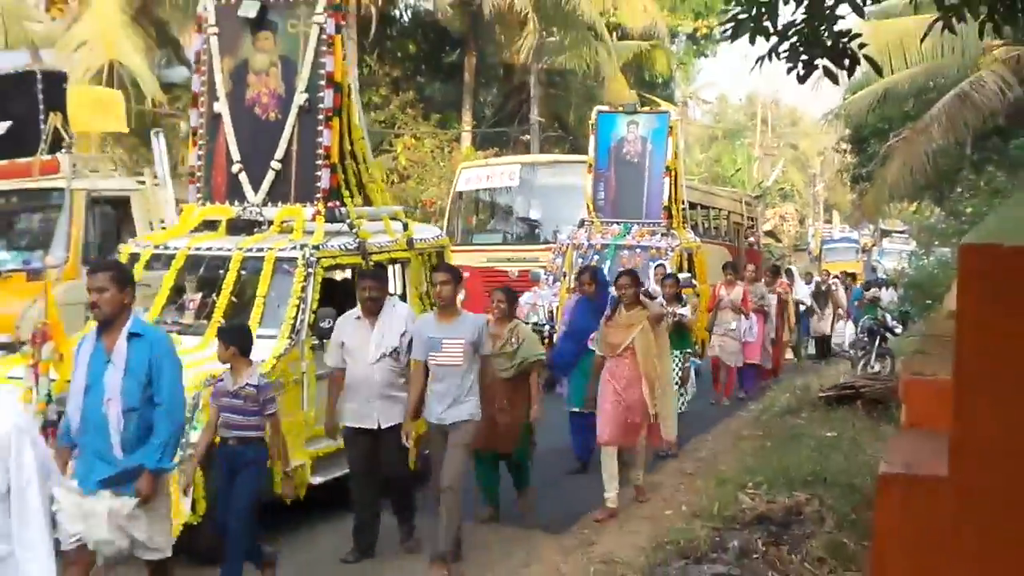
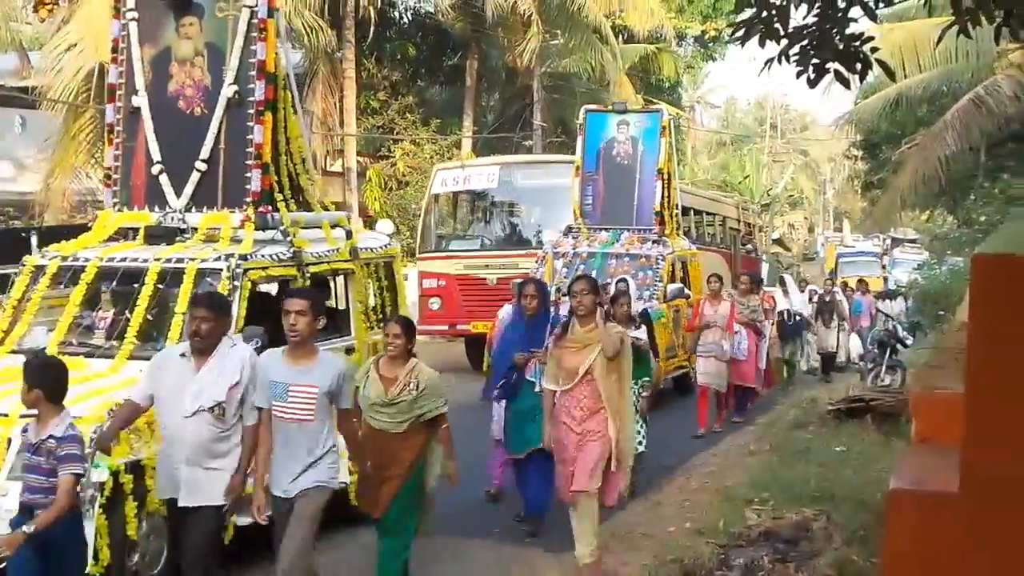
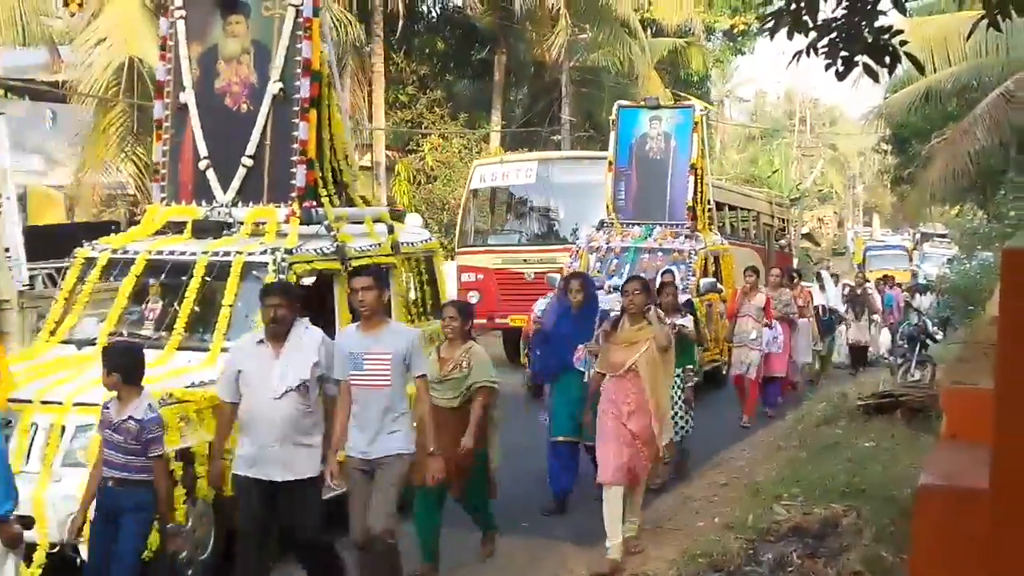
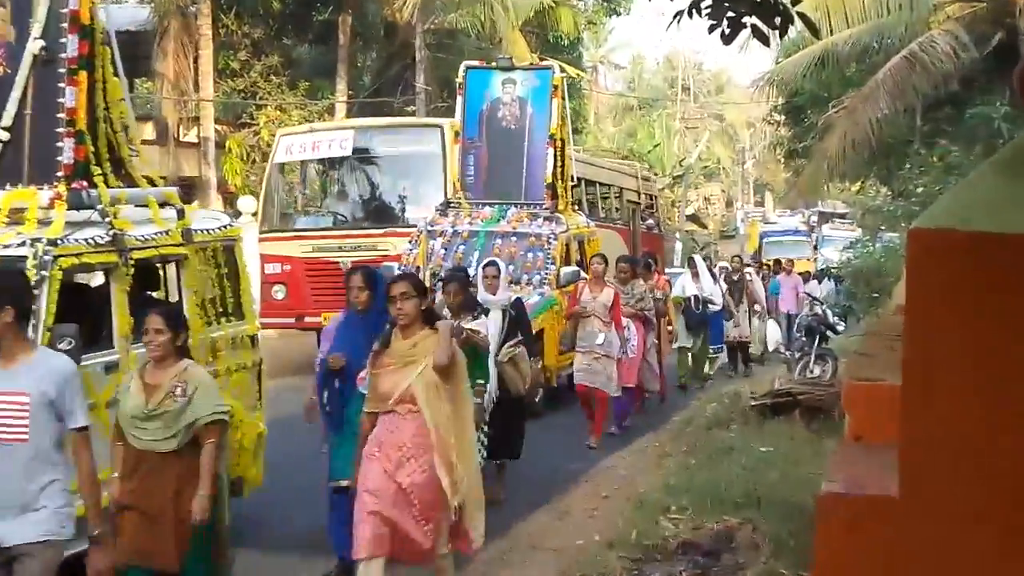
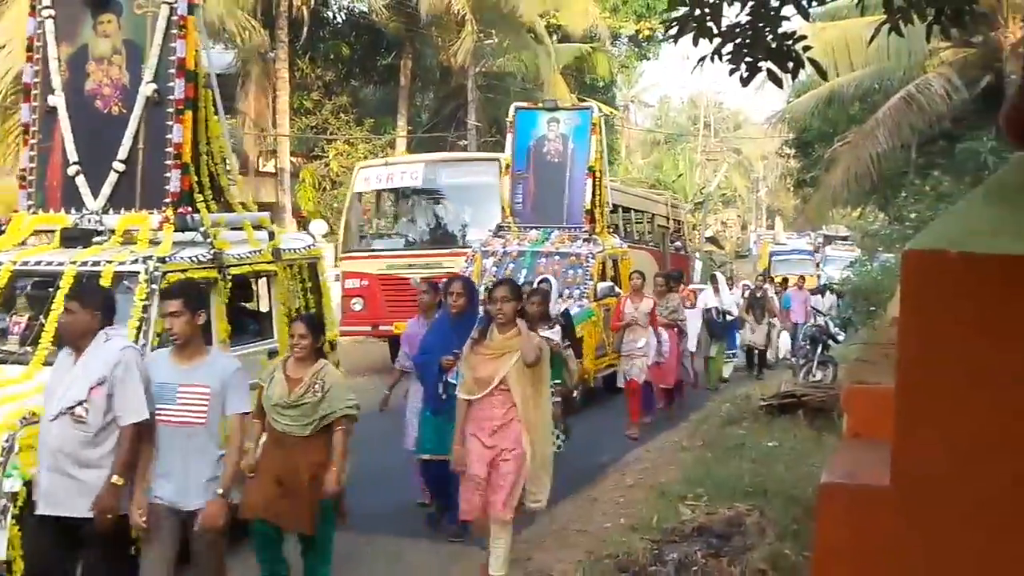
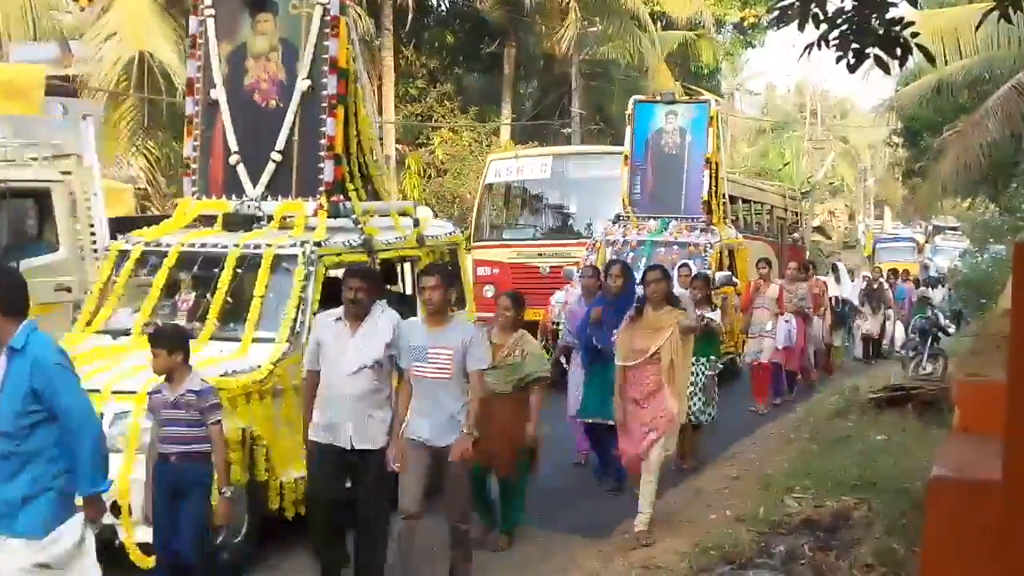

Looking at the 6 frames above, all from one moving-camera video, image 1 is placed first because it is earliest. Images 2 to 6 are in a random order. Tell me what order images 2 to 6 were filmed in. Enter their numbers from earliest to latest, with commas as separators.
6, 3, 2, 5, 4
